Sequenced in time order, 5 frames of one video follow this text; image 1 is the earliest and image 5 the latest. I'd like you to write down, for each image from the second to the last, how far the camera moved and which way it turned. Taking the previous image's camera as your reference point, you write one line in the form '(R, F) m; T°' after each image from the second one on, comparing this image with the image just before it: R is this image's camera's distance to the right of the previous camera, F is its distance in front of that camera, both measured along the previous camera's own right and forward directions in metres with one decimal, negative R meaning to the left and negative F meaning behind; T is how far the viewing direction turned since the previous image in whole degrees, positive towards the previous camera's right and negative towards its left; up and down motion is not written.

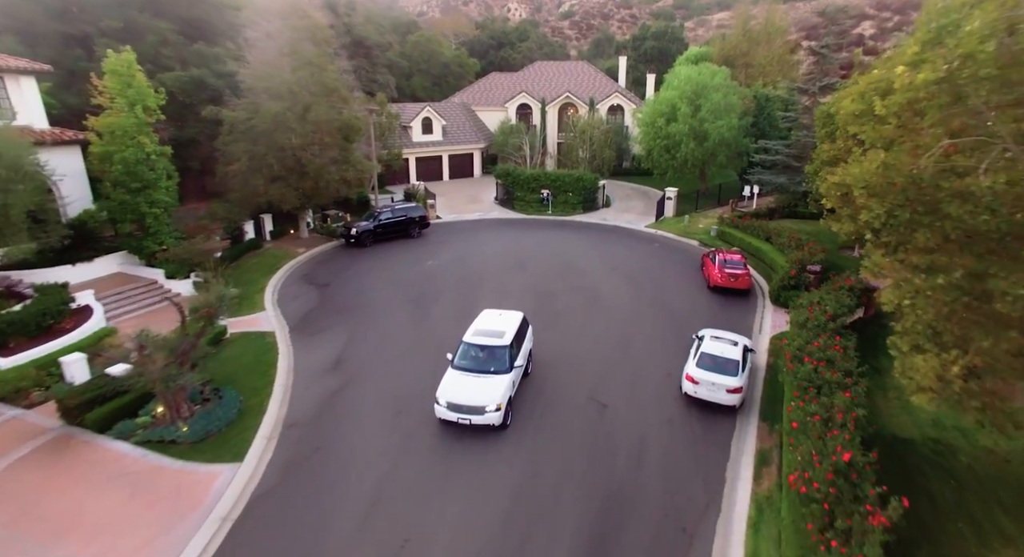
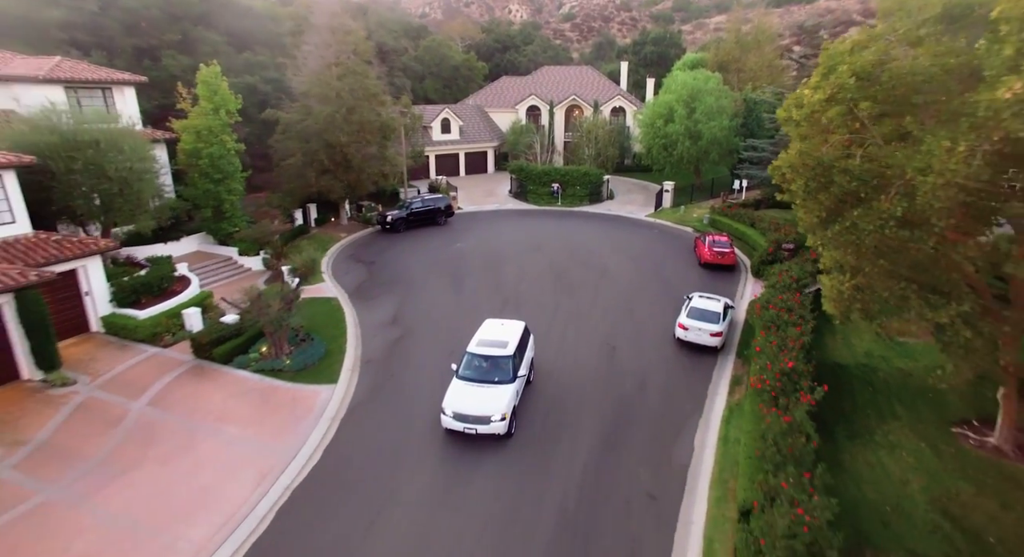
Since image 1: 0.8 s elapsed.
(-1.0, -3.5) m; 0°
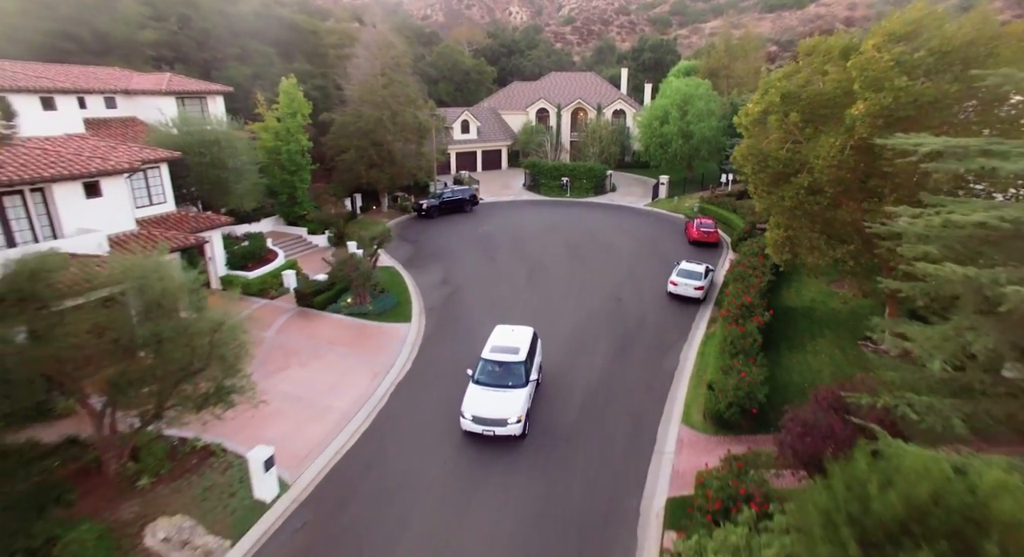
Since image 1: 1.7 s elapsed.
(-1.3, -4.8) m; 0°
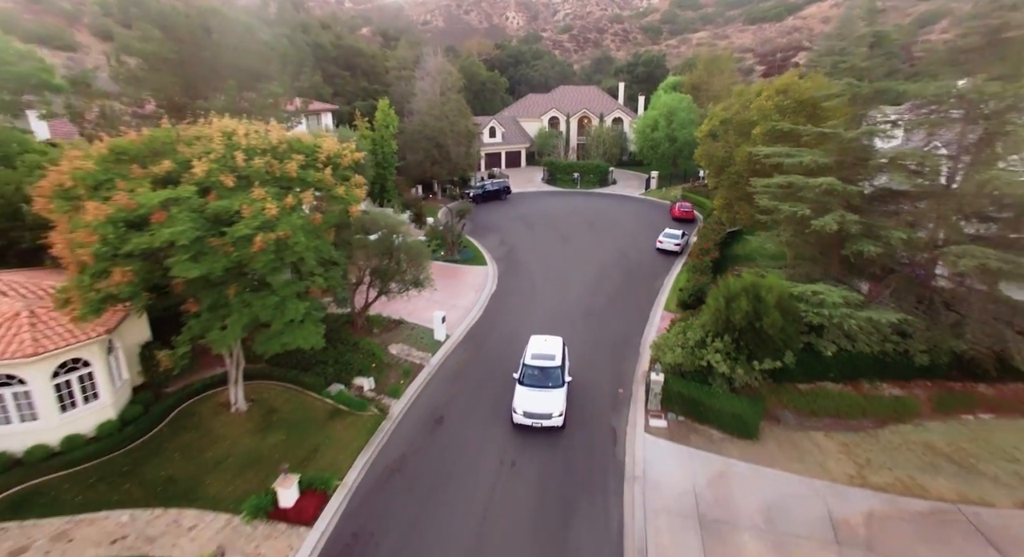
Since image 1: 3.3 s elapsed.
(-2.8, -9.7) m; +1°
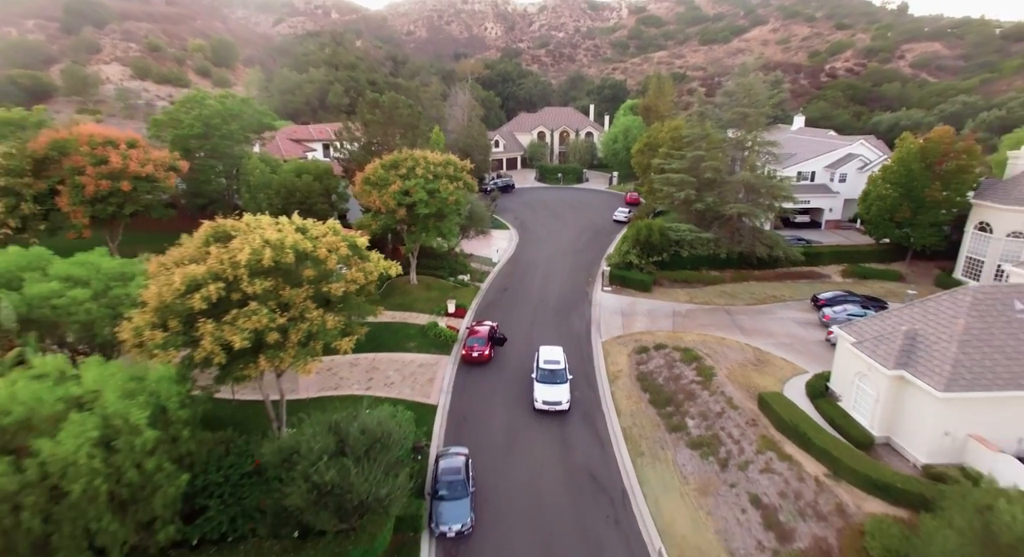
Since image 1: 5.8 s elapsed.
(-3.3, -17.5) m; +3°
